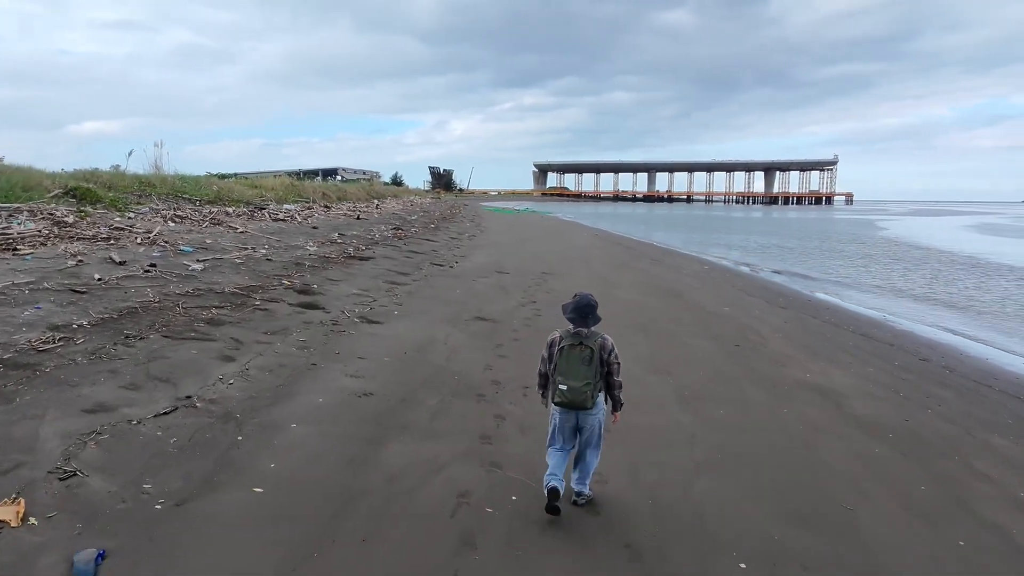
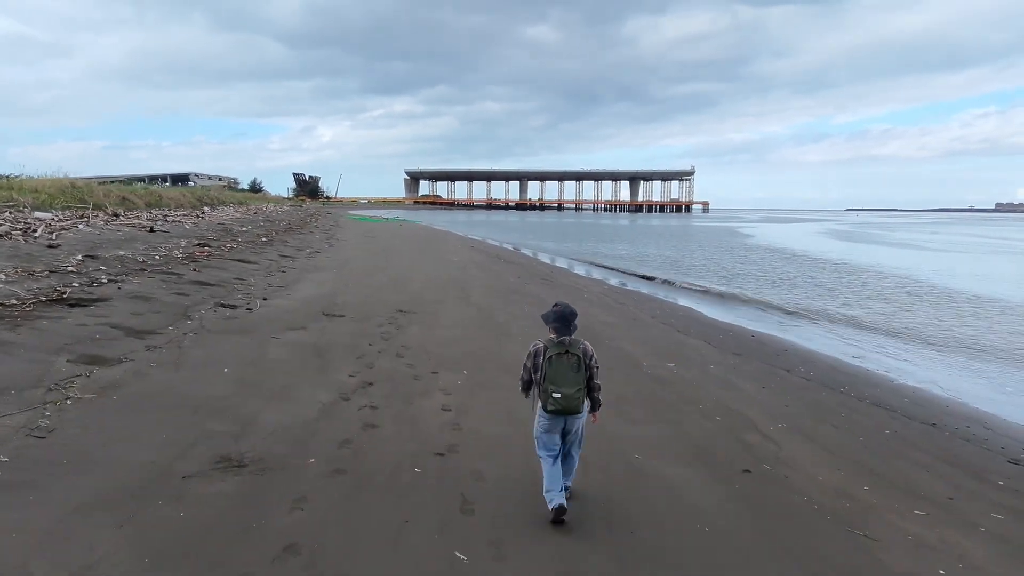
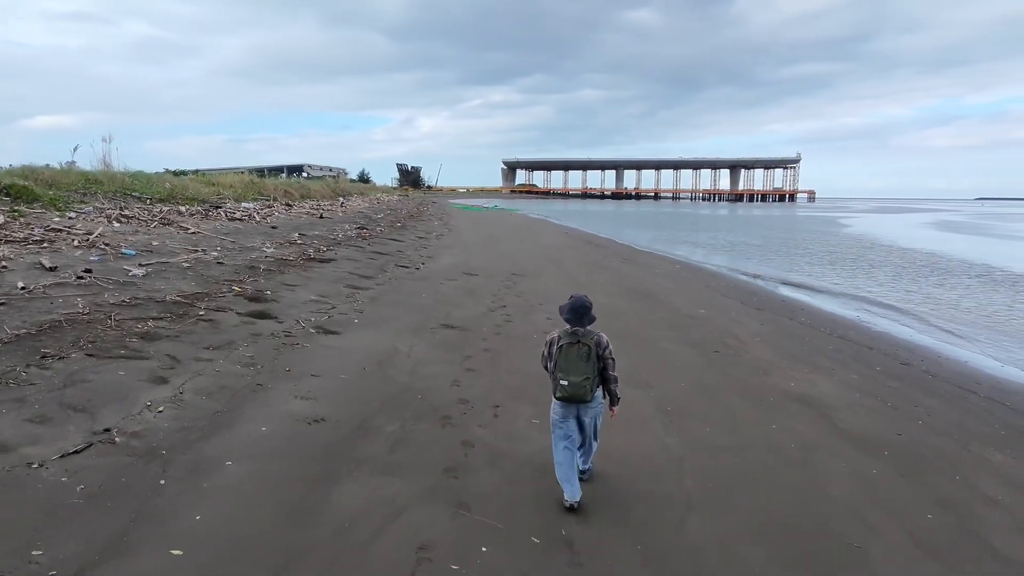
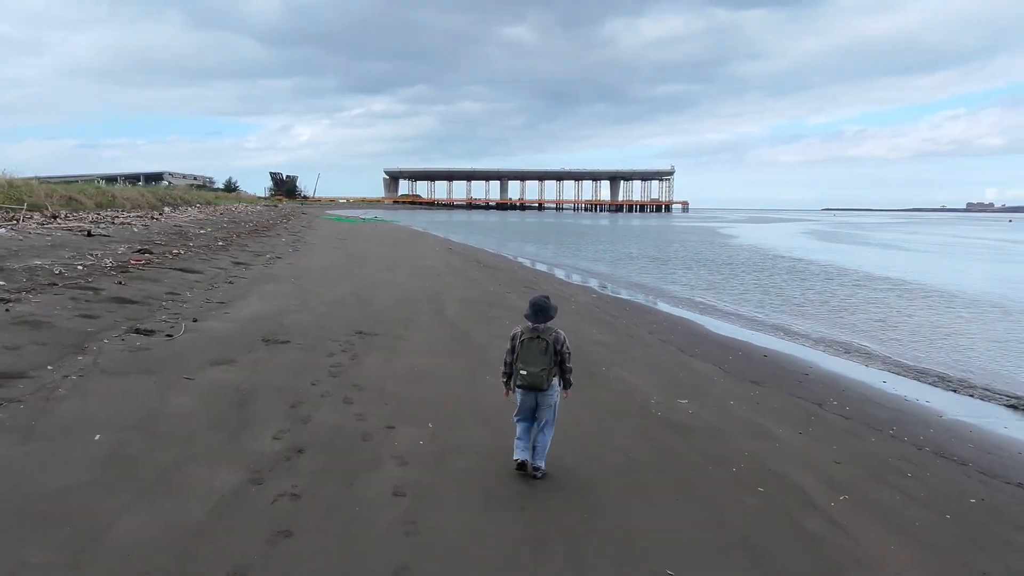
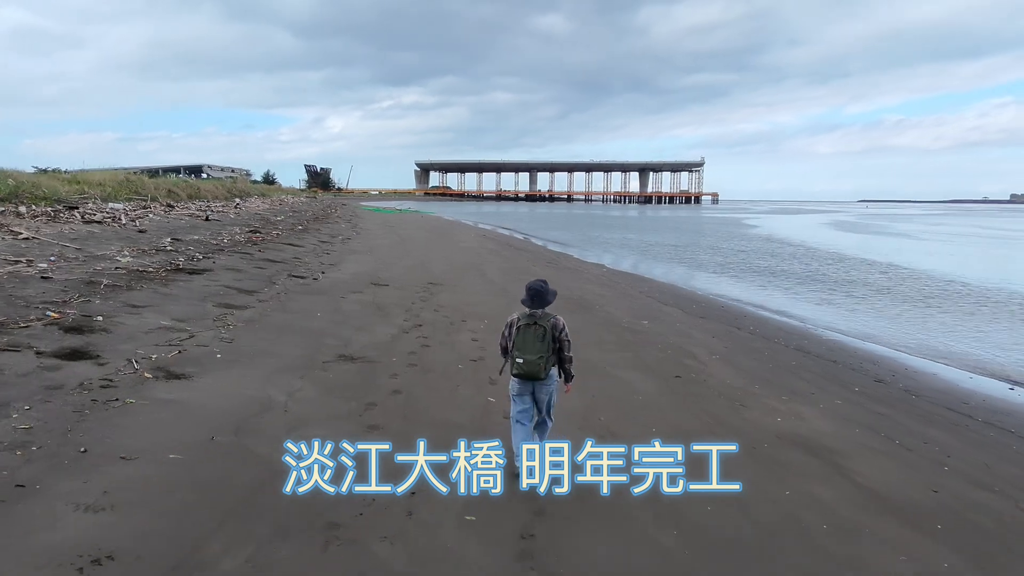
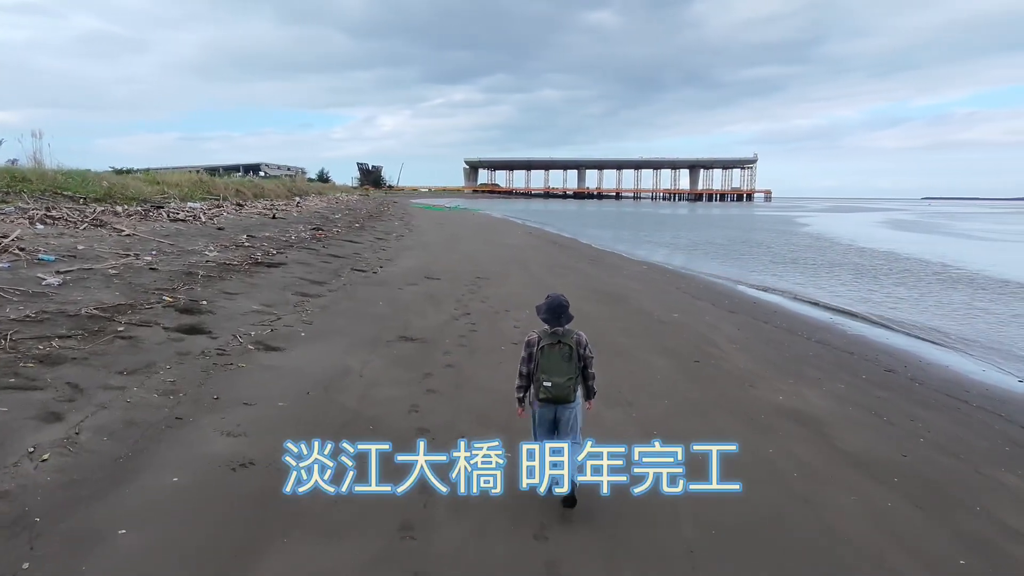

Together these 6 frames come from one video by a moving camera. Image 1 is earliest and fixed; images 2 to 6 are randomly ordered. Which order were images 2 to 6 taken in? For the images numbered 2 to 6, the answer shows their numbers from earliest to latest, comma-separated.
3, 6, 5, 2, 4
